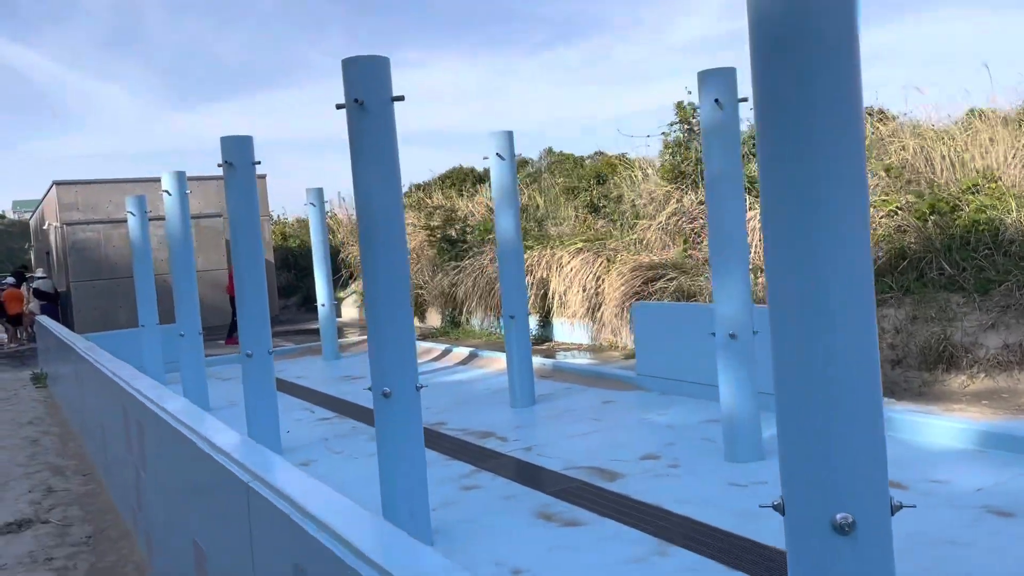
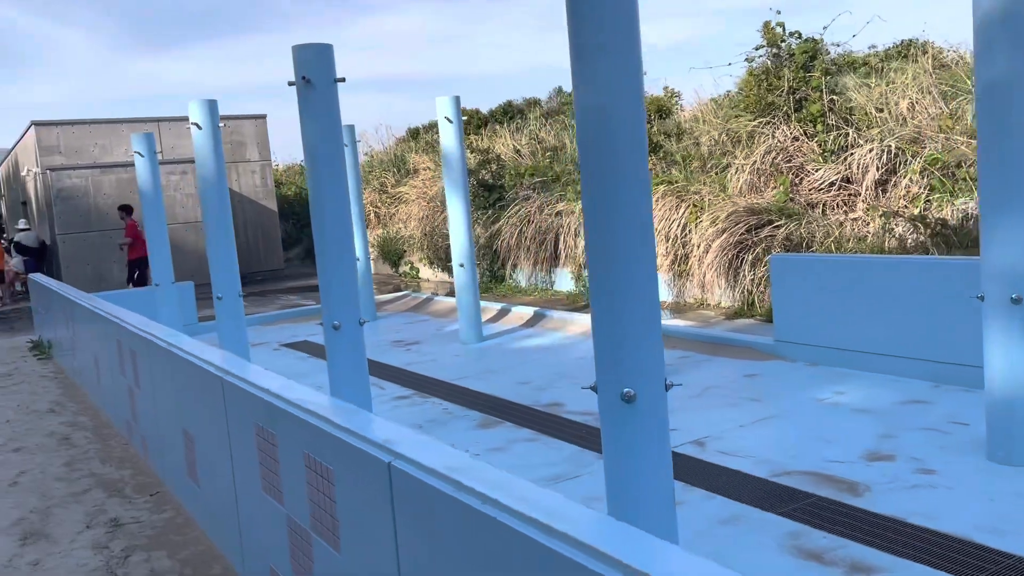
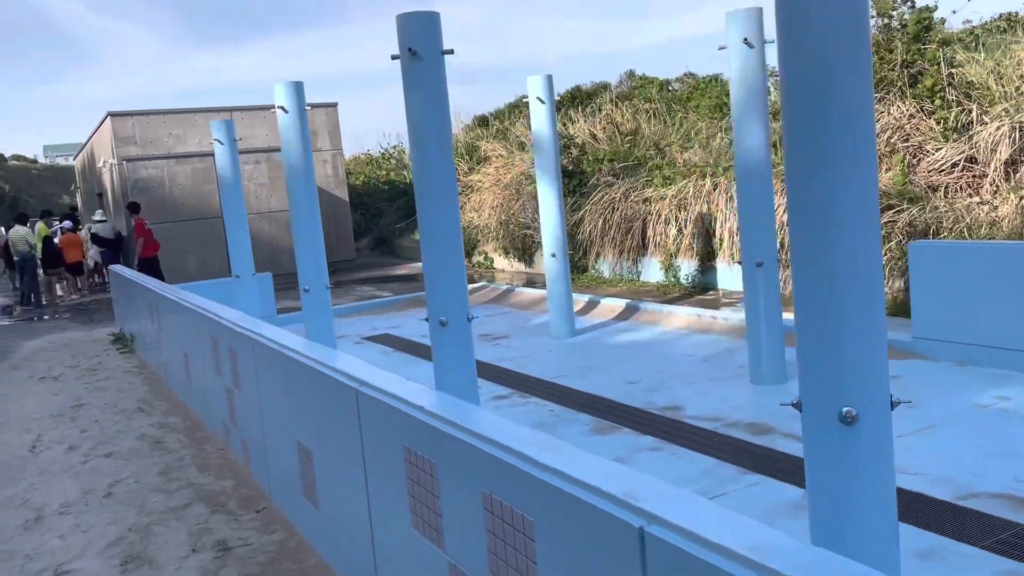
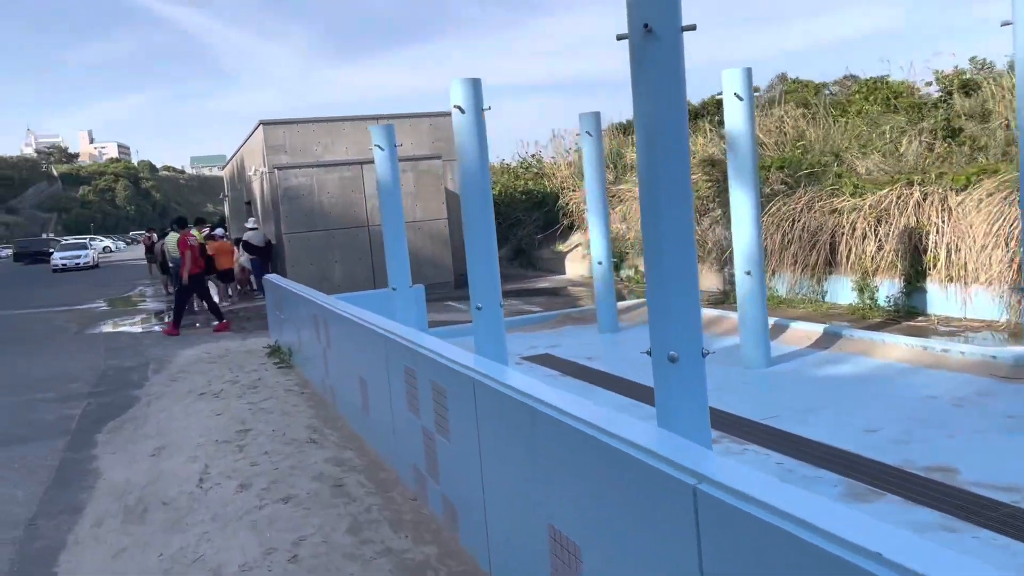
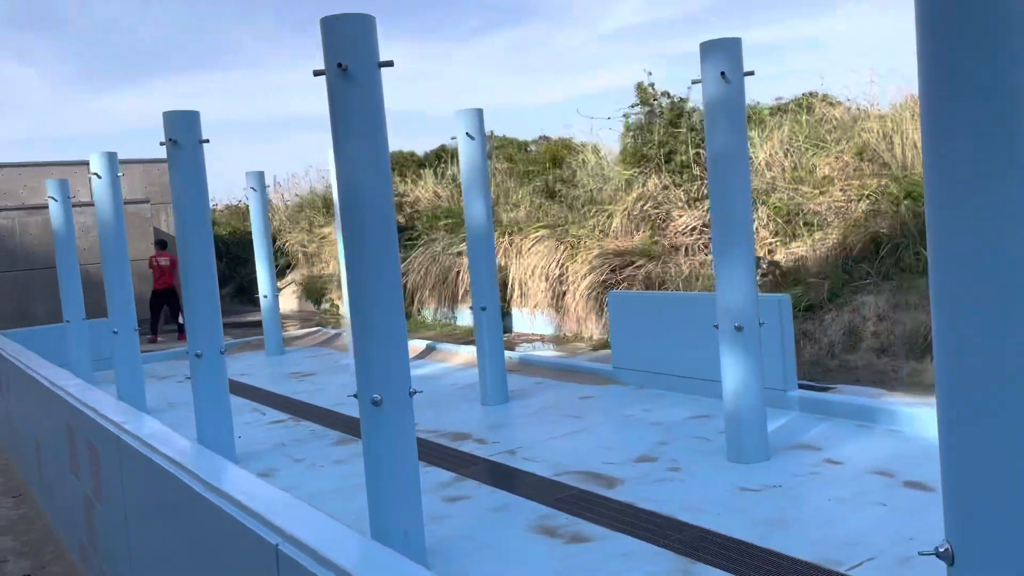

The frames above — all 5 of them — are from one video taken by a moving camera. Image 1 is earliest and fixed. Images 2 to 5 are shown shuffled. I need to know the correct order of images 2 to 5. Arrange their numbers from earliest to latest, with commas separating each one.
5, 2, 3, 4
